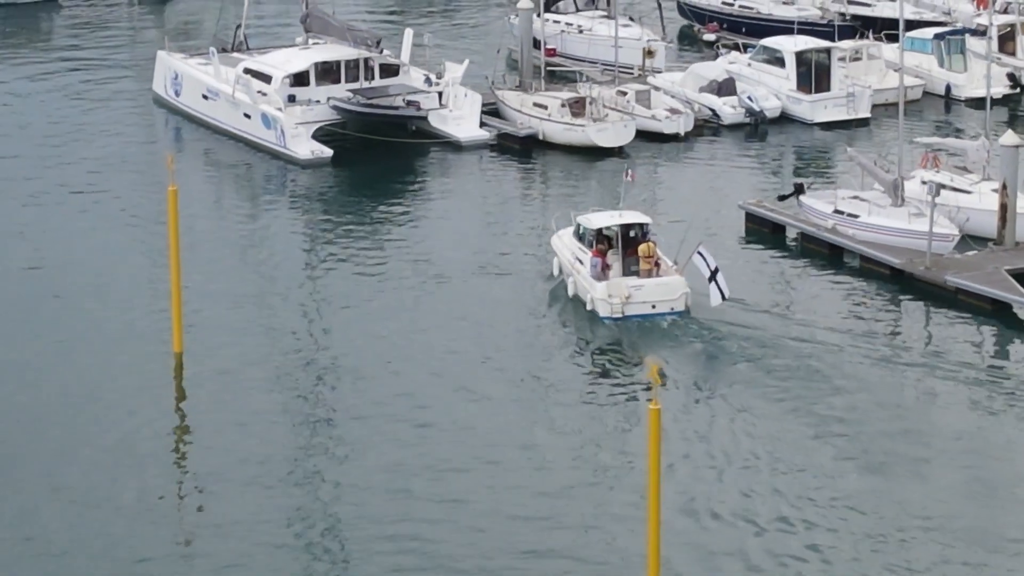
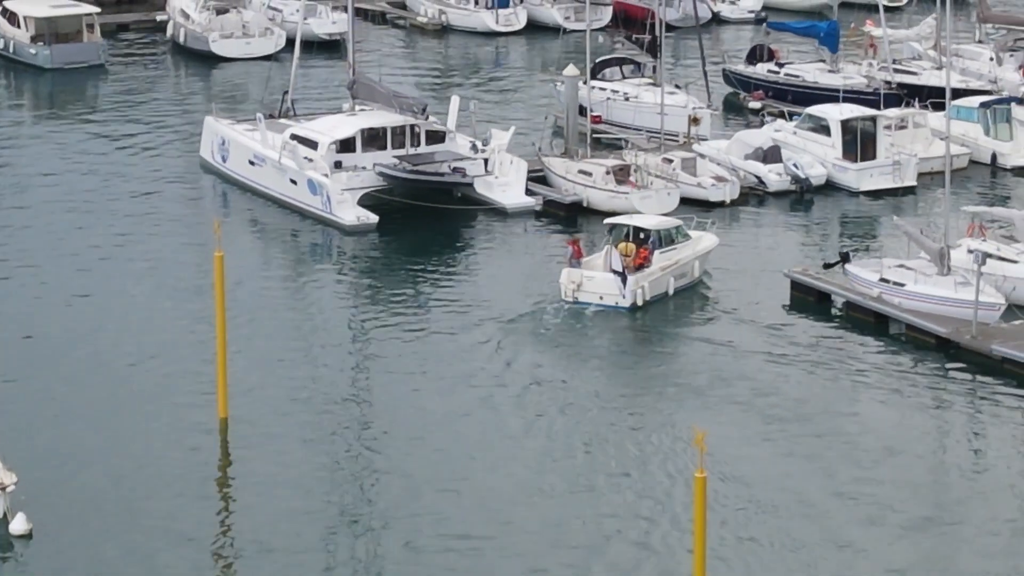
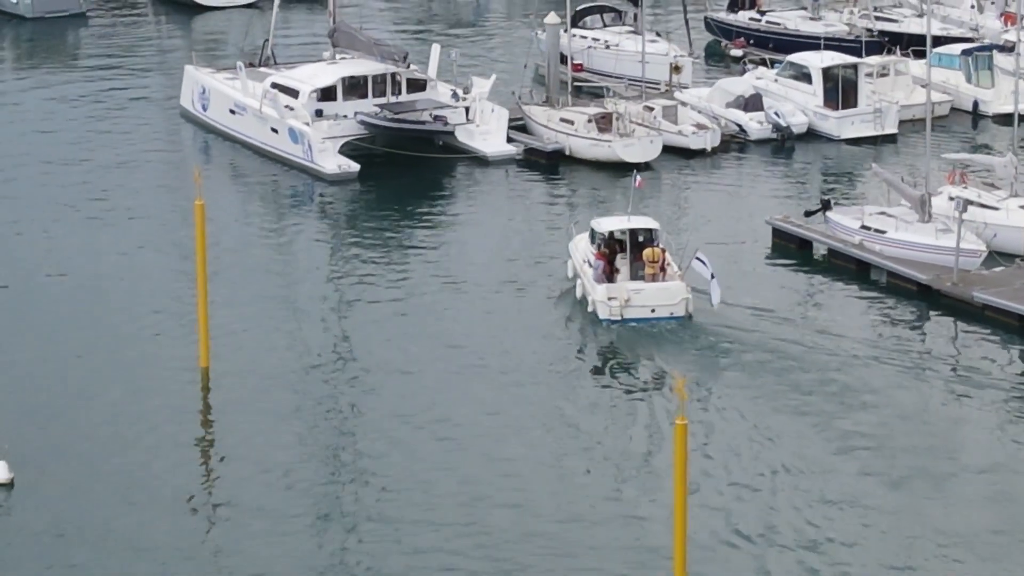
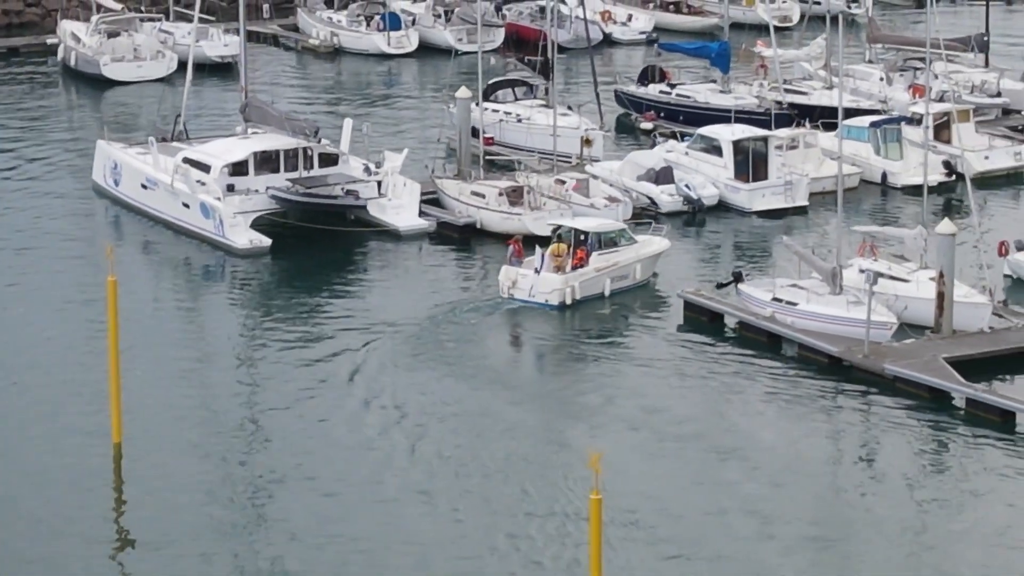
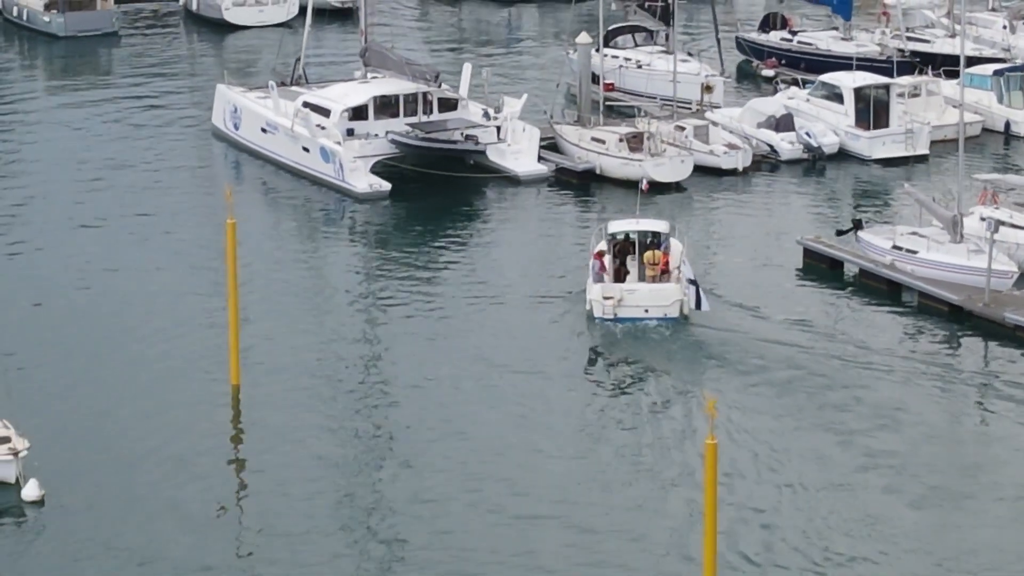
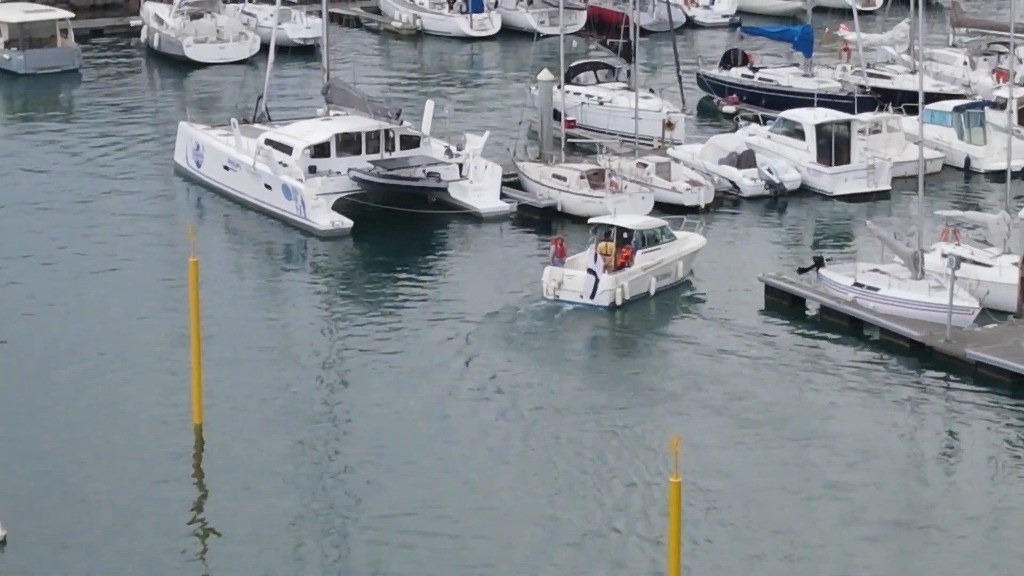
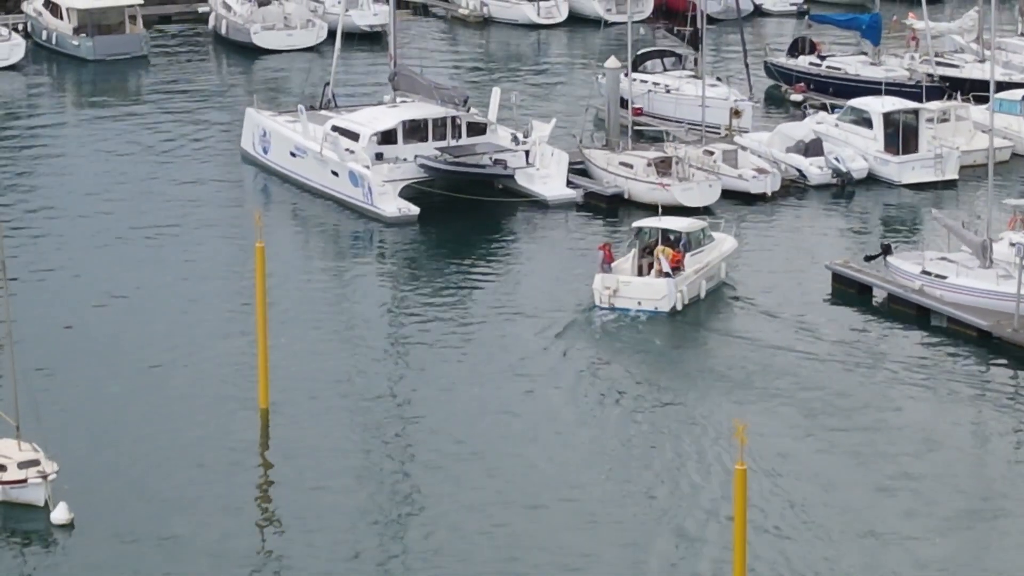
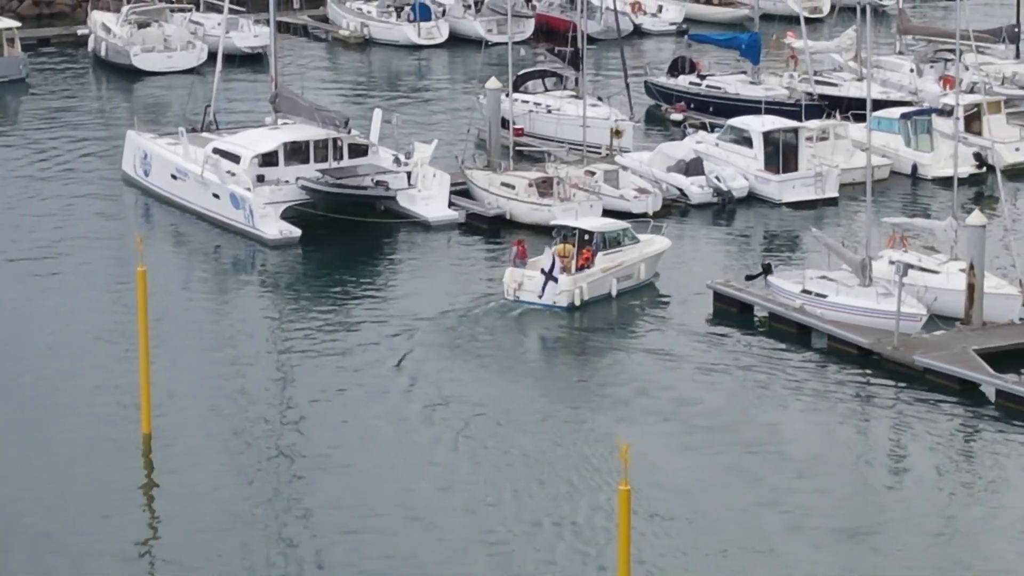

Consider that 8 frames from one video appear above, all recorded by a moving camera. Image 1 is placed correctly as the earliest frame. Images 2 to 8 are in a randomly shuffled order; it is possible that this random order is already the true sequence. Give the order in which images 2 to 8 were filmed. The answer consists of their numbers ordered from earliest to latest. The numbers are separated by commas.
3, 5, 7, 2, 6, 8, 4
